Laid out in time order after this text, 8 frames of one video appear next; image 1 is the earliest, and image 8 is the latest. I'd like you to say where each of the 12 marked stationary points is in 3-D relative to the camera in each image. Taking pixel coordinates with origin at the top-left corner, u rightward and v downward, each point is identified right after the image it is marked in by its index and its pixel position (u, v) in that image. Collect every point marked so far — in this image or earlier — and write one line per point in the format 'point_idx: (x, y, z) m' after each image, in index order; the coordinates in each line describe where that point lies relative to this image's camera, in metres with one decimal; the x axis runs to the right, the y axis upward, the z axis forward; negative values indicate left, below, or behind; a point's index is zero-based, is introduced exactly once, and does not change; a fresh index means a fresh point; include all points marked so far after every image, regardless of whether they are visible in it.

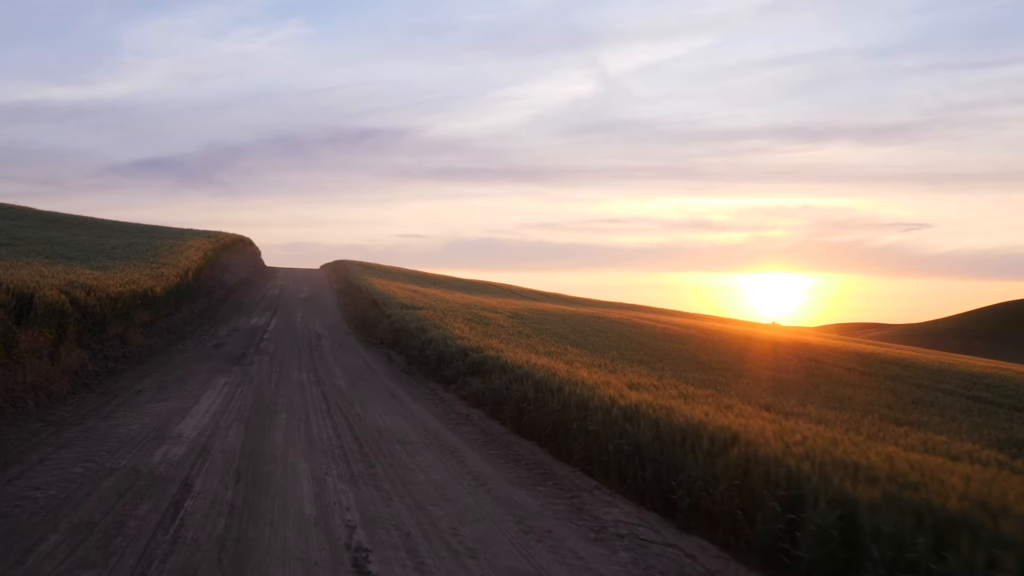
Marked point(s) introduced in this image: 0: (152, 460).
0: (-4.8, -2.3, +10.6) m
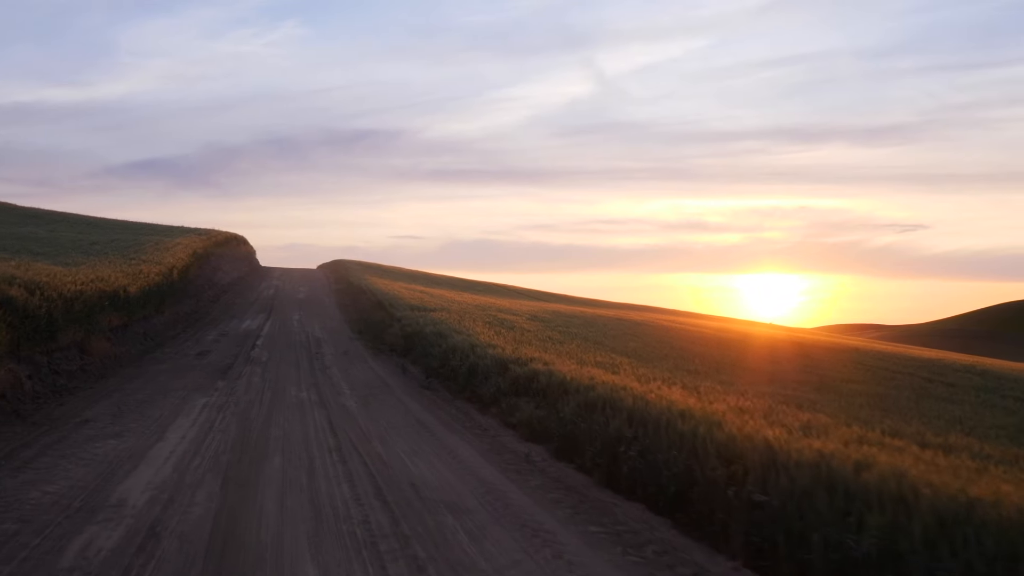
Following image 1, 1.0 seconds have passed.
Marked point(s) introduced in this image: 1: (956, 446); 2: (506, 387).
0: (-3.6, -2.2, +6.5) m
1: (+7.3, -2.6, +13.2) m
2: (-0.1, -2.0, +16.2) m
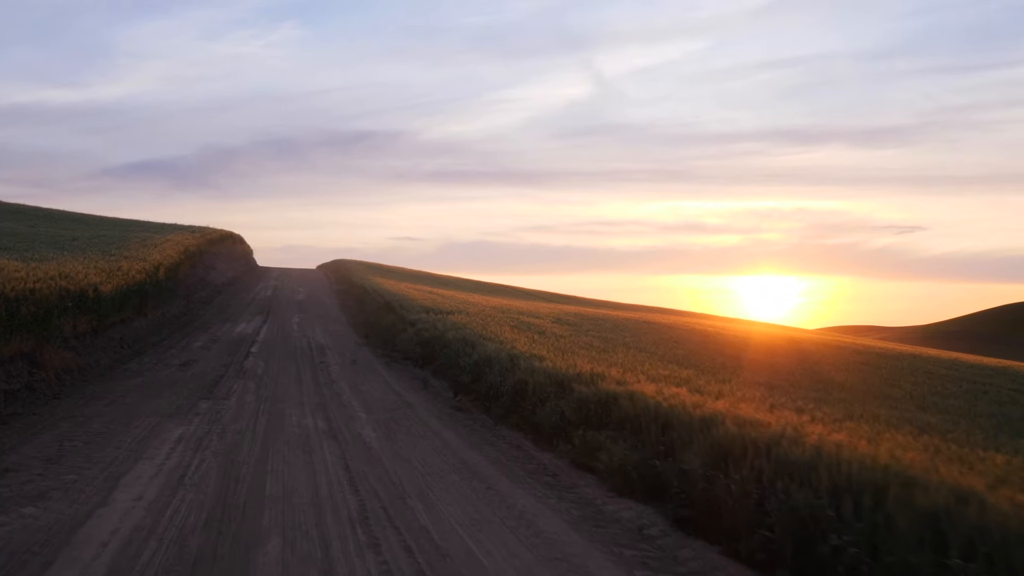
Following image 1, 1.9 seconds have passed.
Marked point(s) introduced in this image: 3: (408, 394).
0: (-2.6, -2.1, +2.7) m
1: (+8.3, -2.6, +9.5) m
2: (+0.9, -2.0, +12.4) m
3: (-2.3, -2.4, +18.2) m
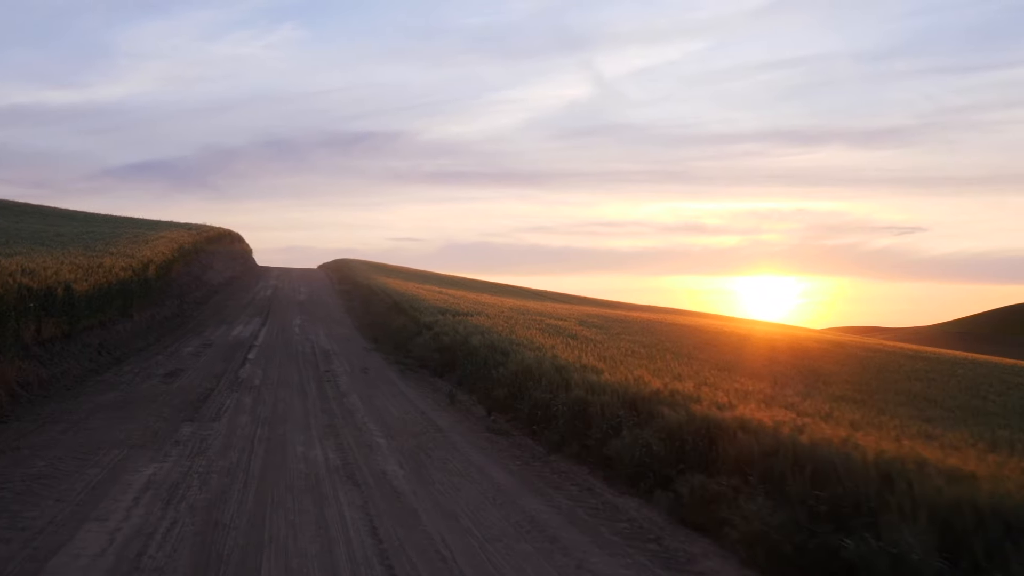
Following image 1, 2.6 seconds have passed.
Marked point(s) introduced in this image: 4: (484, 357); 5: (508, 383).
0: (-1.7, -2.1, -0.2) m
1: (+9.2, -2.5, +6.6) m
2: (+1.8, -1.9, +9.5) m
3: (-1.5, -2.4, +15.3) m
4: (-0.6, -1.6, +18.5) m
5: (-0.1, -1.8, +15.6) m
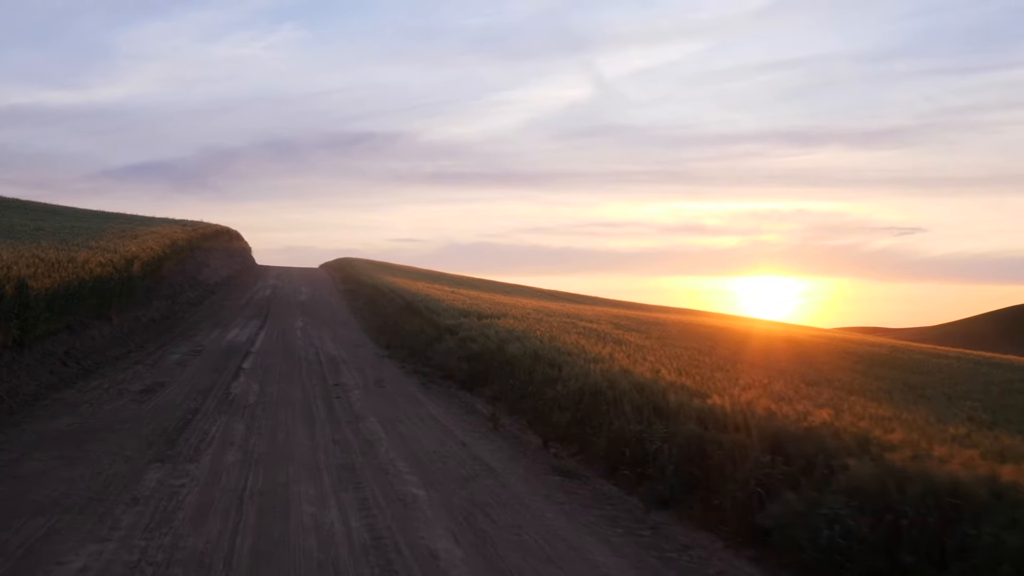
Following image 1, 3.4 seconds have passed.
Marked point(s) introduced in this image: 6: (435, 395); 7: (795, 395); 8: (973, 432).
0: (-0.8, -2.0, -3.5) m
1: (+10.1, -2.4, +3.2) m
2: (+2.8, -1.9, +6.2) m
3: (-0.5, -2.3, +12.0) m
4: (+0.3, -1.5, +15.2) m
5: (+0.9, -1.8, +12.2) m
6: (-1.6, -2.2, +16.9) m
7: (+4.4, -1.6, +12.7) m
8: (+6.3, -2.0, +11.1) m
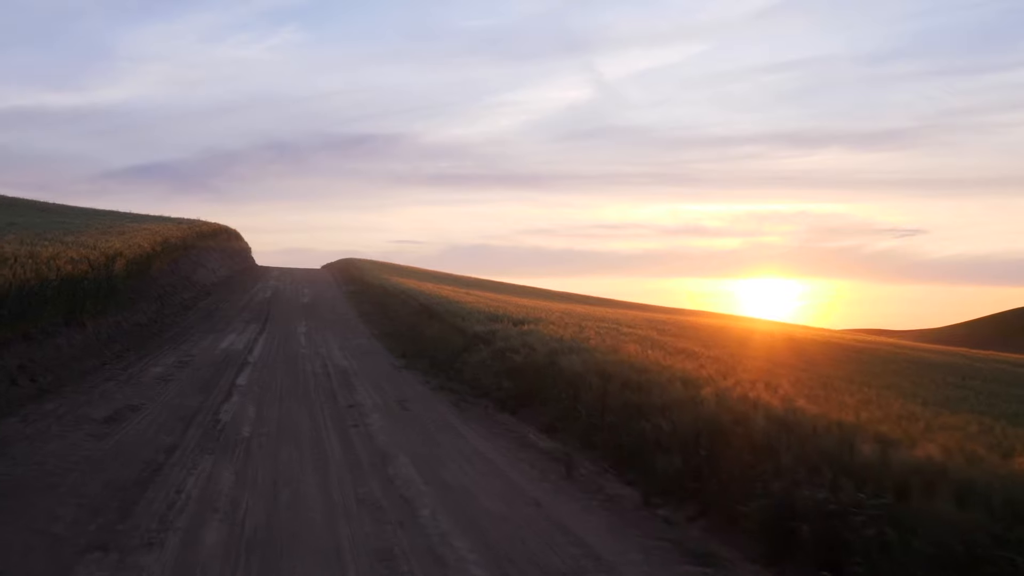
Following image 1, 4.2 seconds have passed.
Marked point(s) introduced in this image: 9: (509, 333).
0: (+0.2, -2.0, -6.8) m
1: (+11.1, -2.4, -0.1) m
2: (+3.7, -1.8, +2.9) m
3: (+0.4, -2.3, +8.7) m
4: (+1.3, -1.5, +11.9) m
5: (+1.9, -1.8, +8.9) m
6: (-0.6, -2.2, +13.6) m
7: (+5.4, -1.6, +9.4) m
8: (+7.2, -1.9, +7.8) m
9: (-0.1, -1.1, +18.3) m
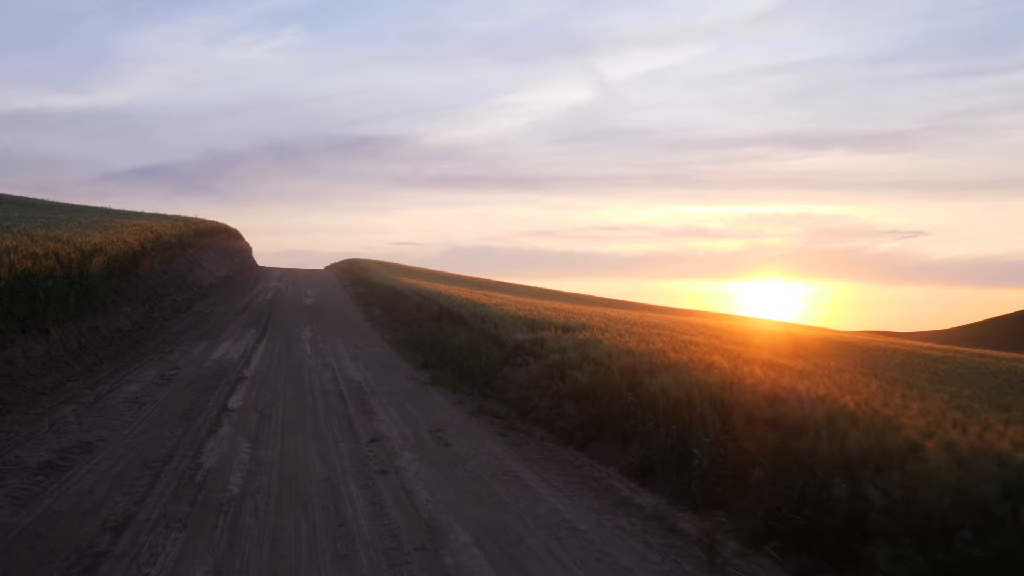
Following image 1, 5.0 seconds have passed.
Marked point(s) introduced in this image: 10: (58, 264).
0: (+1.1, -1.9, -10.1) m
1: (+12.1, -2.4, -3.4) m
2: (+4.7, -1.8, -0.4) m
3: (+1.4, -2.3, +5.4) m
4: (+2.3, -1.5, +8.6) m
5: (+2.8, -1.8, +5.7) m
6: (+0.3, -2.2, +10.3) m
7: (+6.3, -1.6, +6.1) m
8: (+8.2, -1.9, +4.5) m
9: (+0.9, -1.1, +15.1) m
10: (-10.5, +0.6, +18.7) m
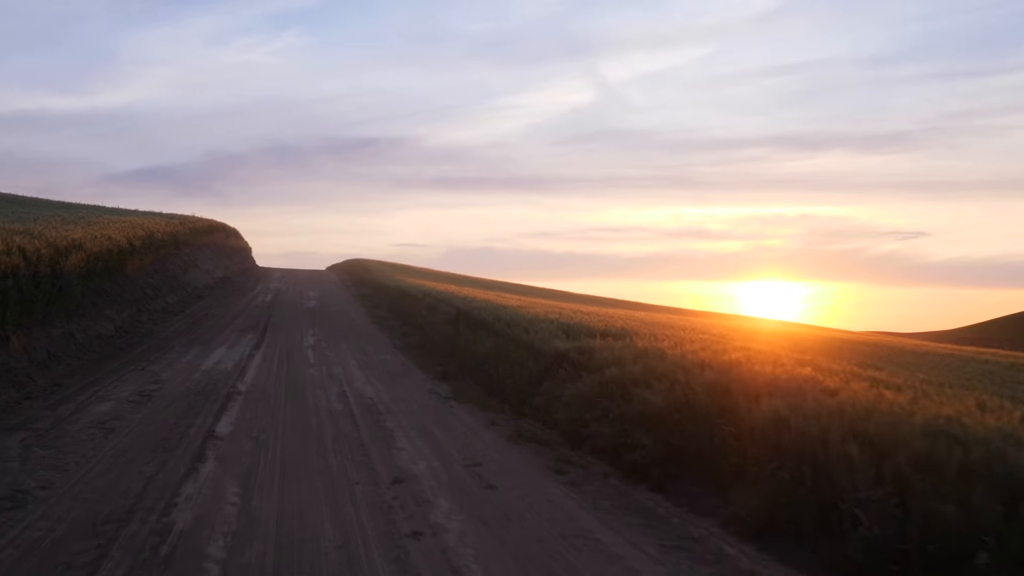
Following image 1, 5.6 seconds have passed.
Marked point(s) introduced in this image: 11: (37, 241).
0: (+1.8, -1.9, -12.5) m
1: (+12.7, -2.3, -5.8) m
2: (+5.4, -1.8, -2.8) m
3: (+2.1, -2.2, +3.0) m
4: (+3.0, -1.5, +6.2) m
5: (+3.5, -1.7, +3.2) m
6: (+1.0, -2.2, +7.9) m
7: (+7.0, -1.6, +3.6) m
8: (+8.9, -1.9, +2.0) m
9: (+1.6, -1.1, +12.6) m
10: (-9.8, +0.6, +16.2) m
11: (-11.0, +1.1, +18.7) m
